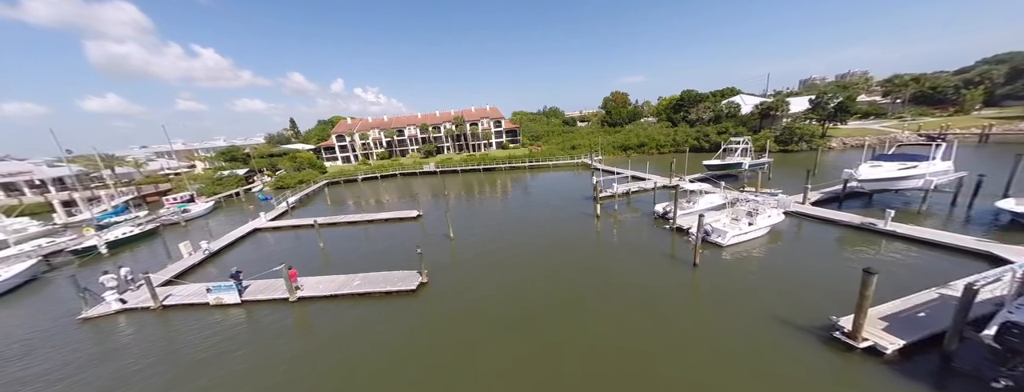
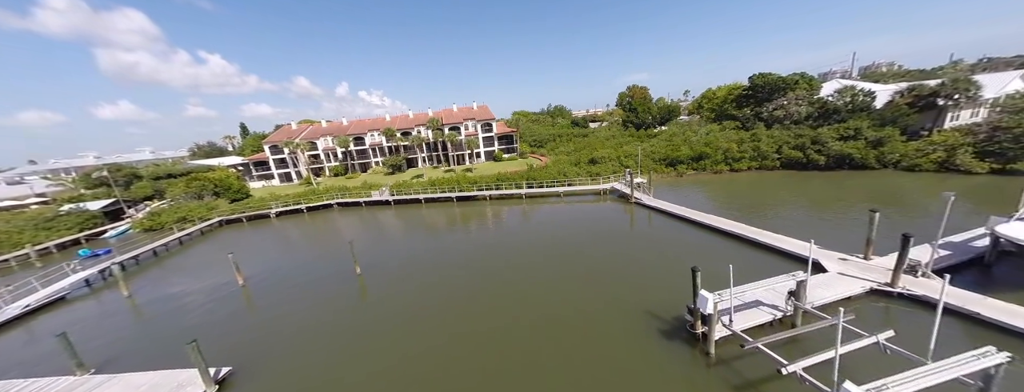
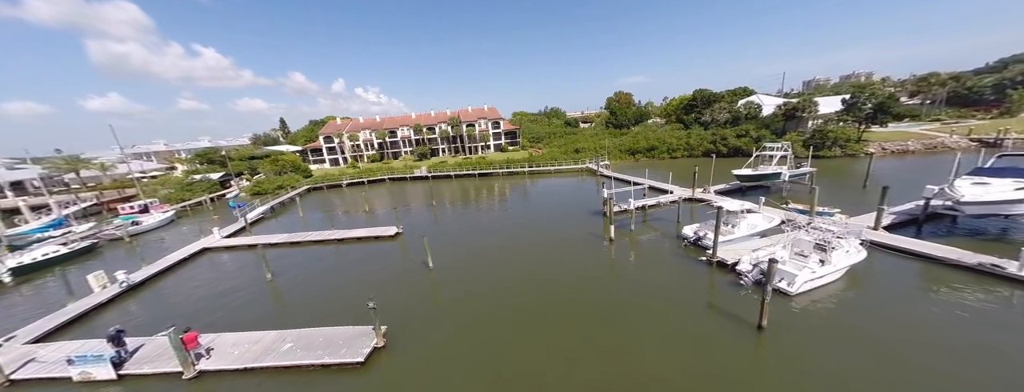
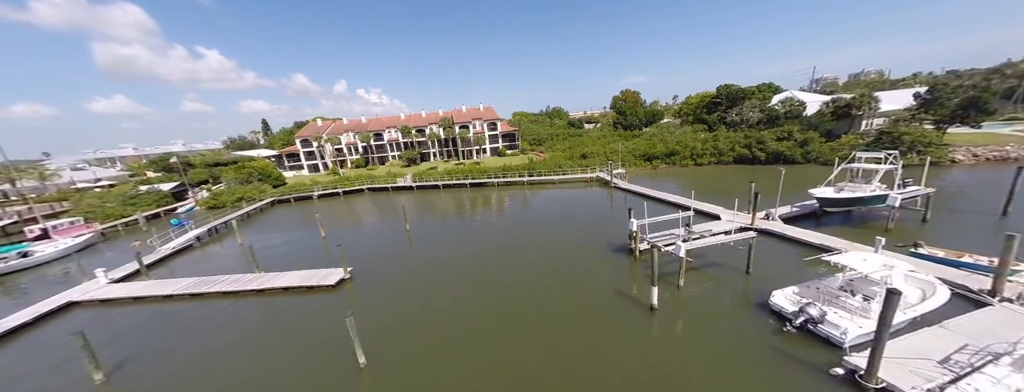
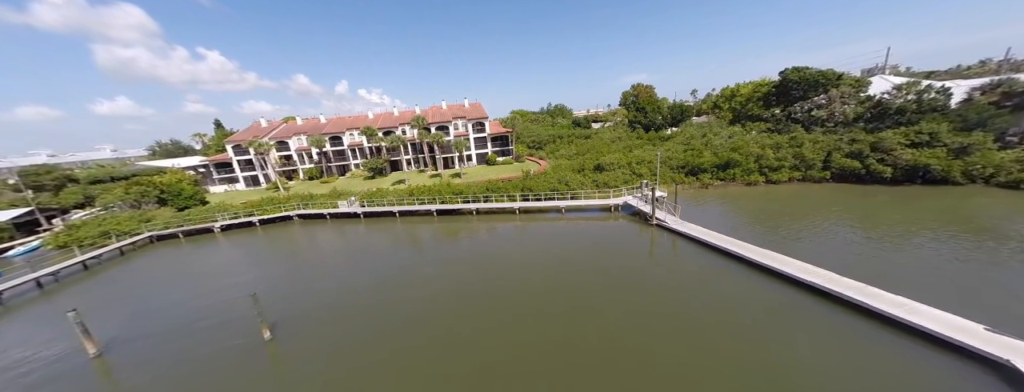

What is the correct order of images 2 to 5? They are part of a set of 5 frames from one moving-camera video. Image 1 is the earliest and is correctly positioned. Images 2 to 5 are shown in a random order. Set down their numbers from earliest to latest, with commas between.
3, 4, 2, 5
